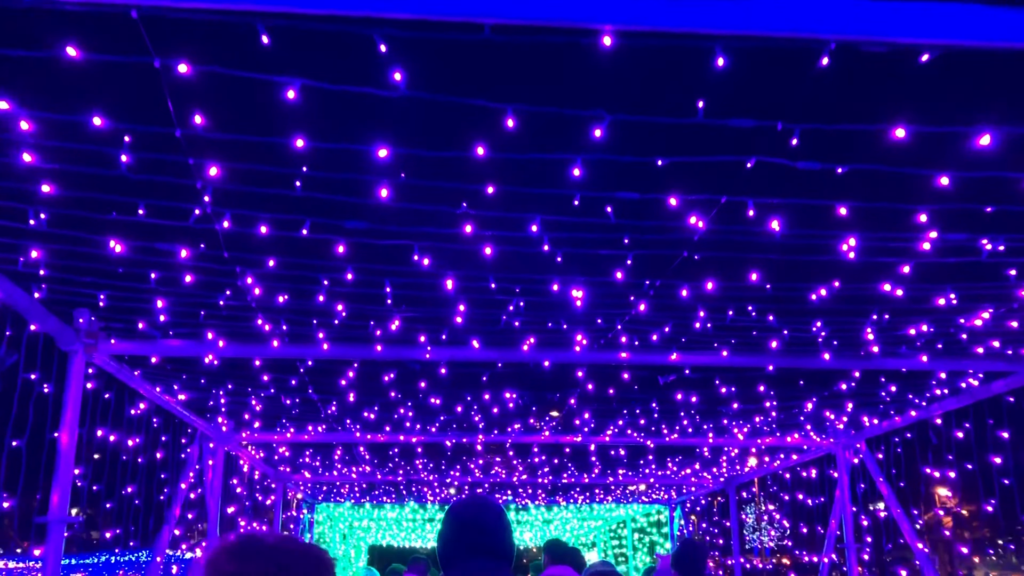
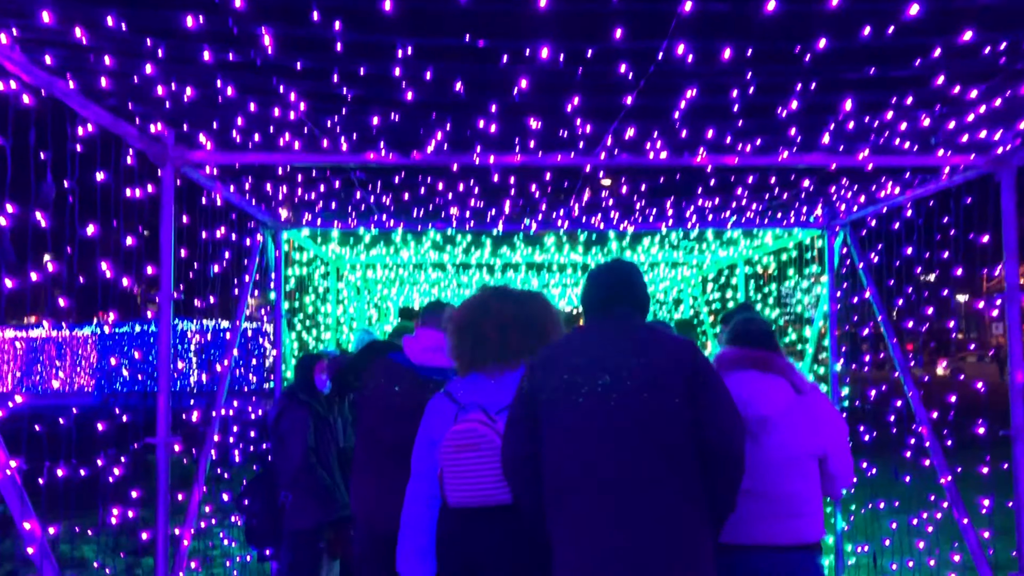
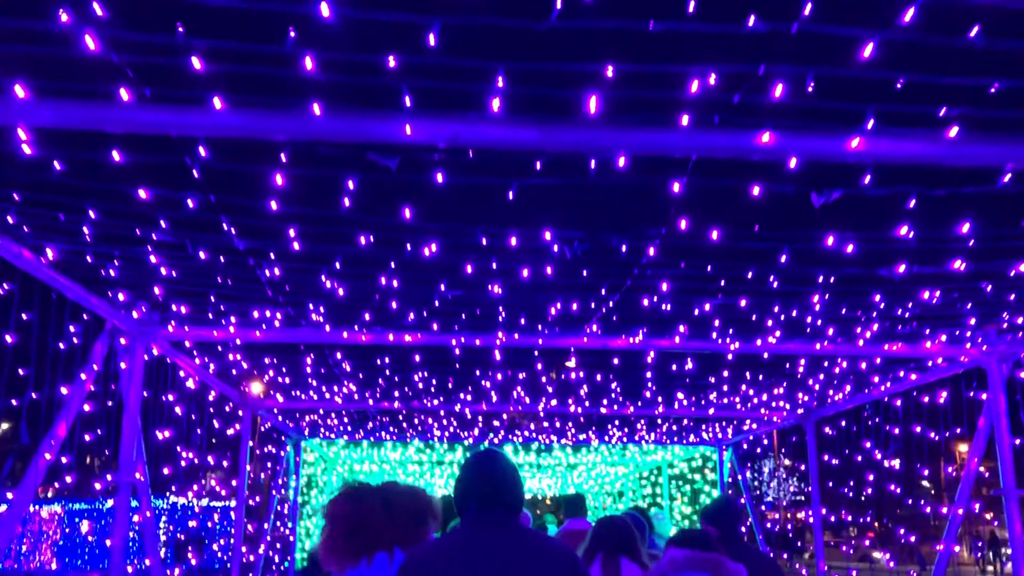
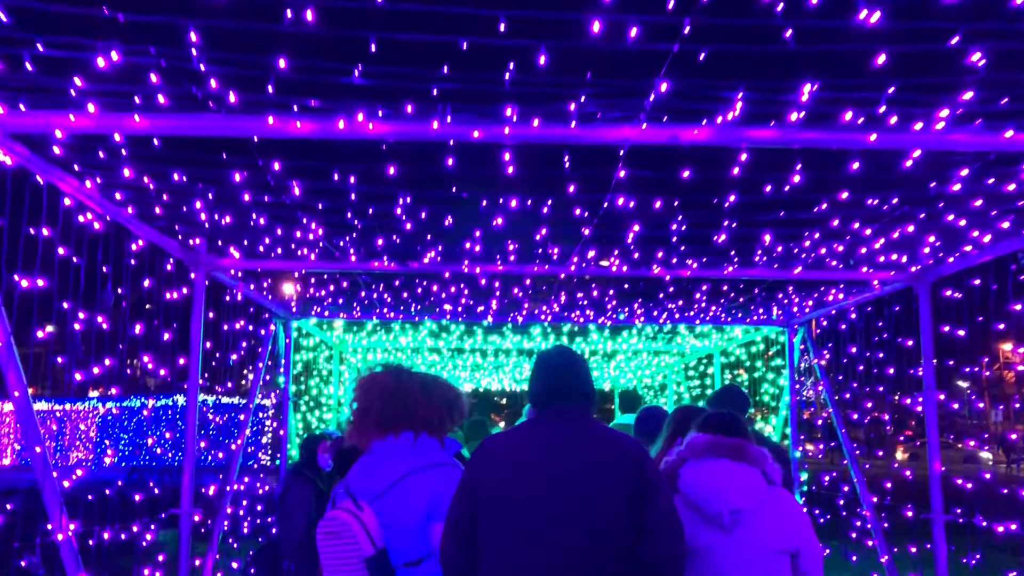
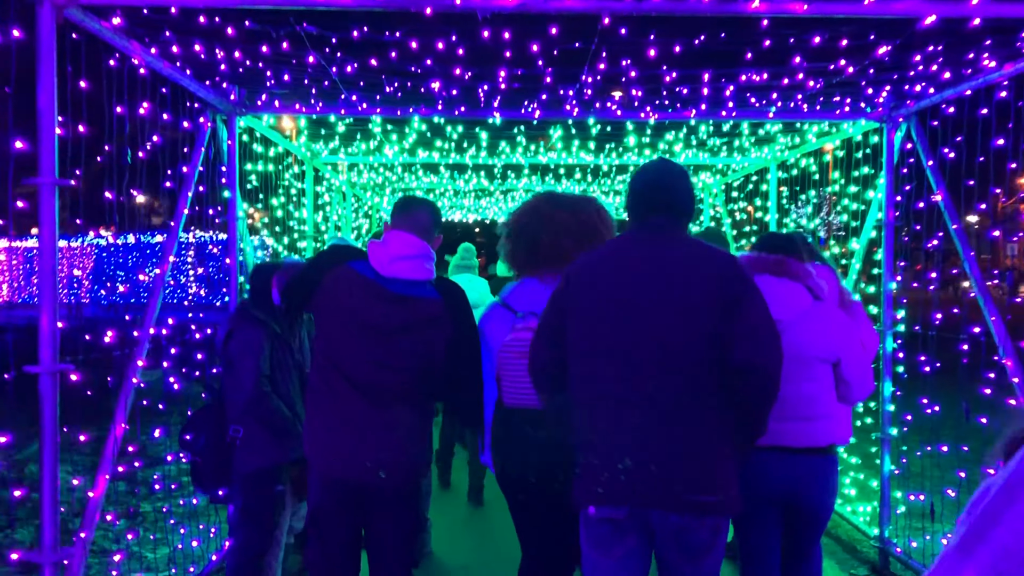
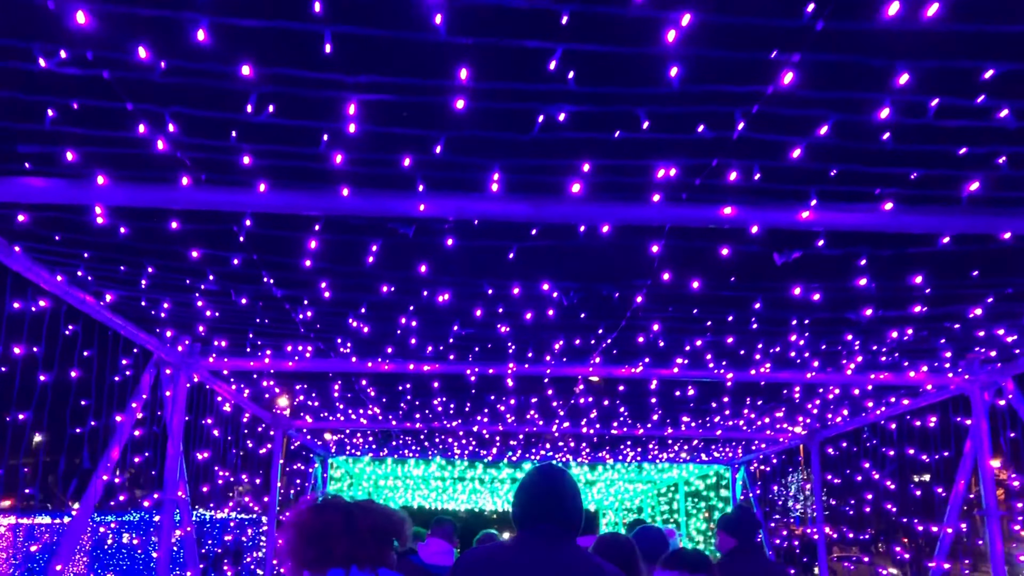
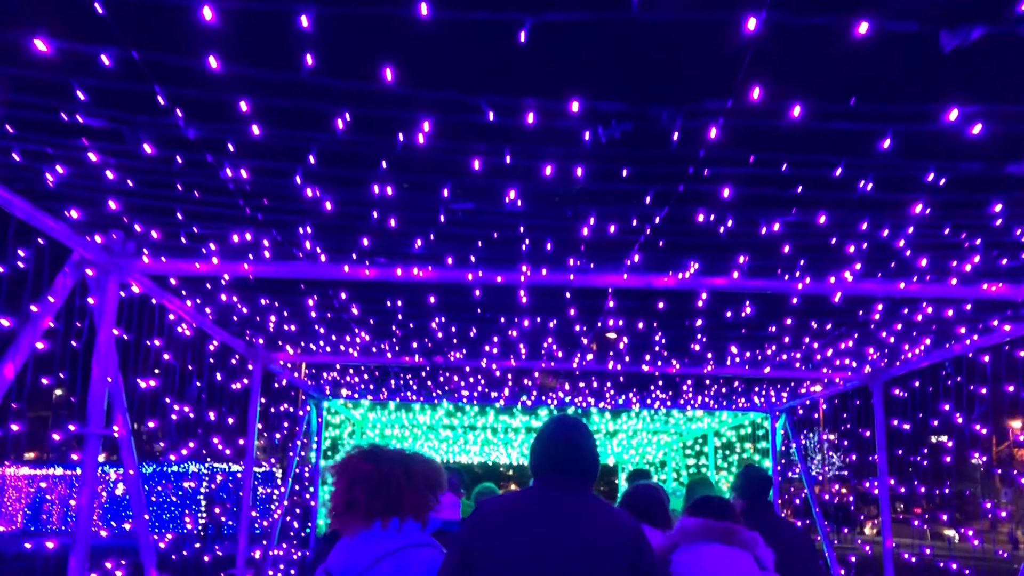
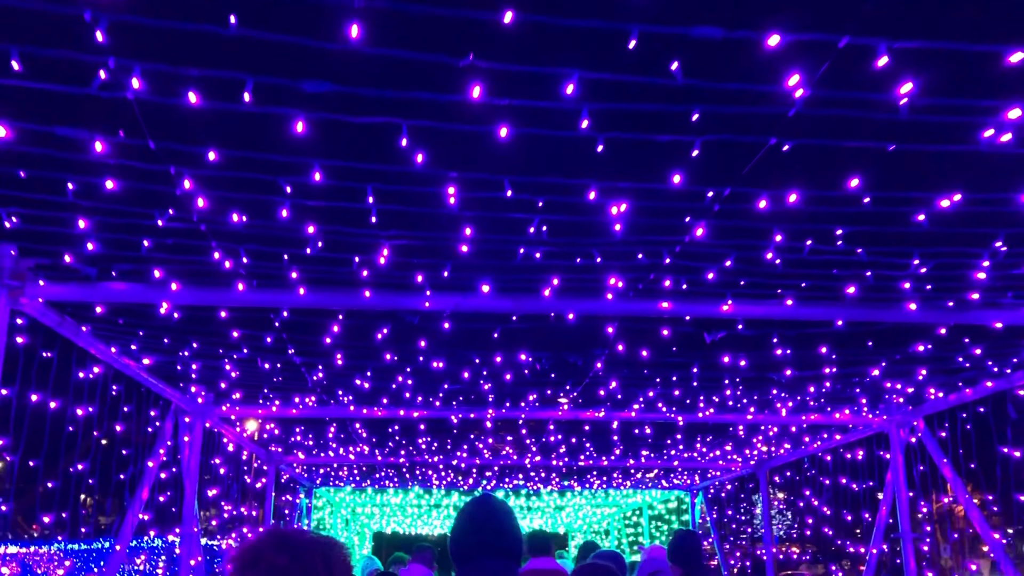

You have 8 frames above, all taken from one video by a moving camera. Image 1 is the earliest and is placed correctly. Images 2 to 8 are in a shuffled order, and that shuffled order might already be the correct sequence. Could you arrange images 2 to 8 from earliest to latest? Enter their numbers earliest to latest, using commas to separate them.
8, 6, 3, 7, 4, 2, 5
